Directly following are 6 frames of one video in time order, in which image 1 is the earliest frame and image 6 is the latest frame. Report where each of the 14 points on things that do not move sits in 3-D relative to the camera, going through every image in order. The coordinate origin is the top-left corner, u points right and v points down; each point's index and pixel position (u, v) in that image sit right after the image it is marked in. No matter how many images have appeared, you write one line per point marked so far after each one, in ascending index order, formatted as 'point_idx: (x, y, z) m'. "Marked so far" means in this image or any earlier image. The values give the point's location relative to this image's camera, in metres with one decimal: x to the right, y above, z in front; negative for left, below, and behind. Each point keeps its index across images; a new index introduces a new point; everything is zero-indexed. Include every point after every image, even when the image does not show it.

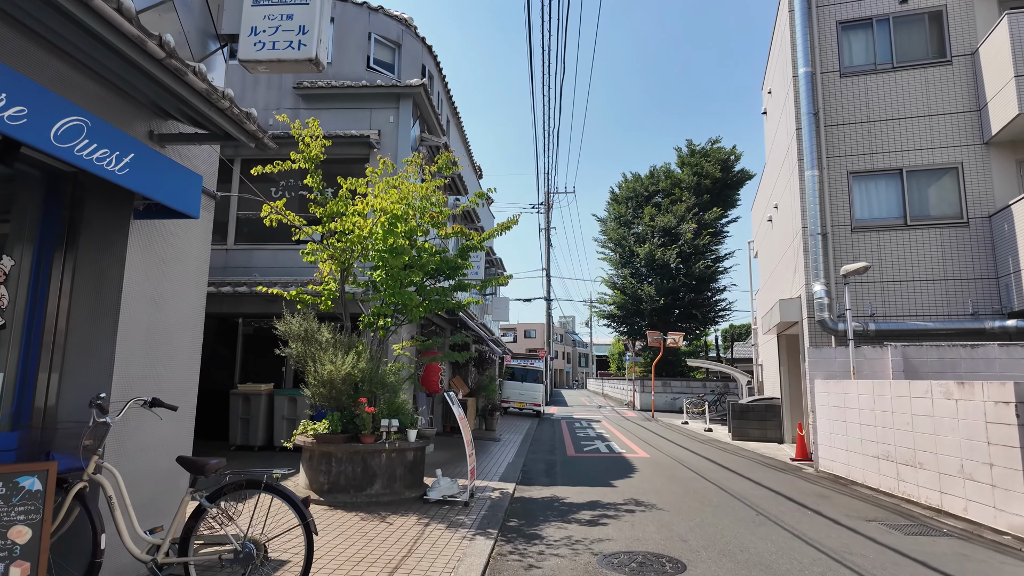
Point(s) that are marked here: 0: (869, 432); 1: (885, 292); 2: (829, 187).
0: (+4.7, -1.9, +7.9) m
1: (+6.5, -0.1, +10.5) m
2: (+5.8, +1.9, +11.0) m
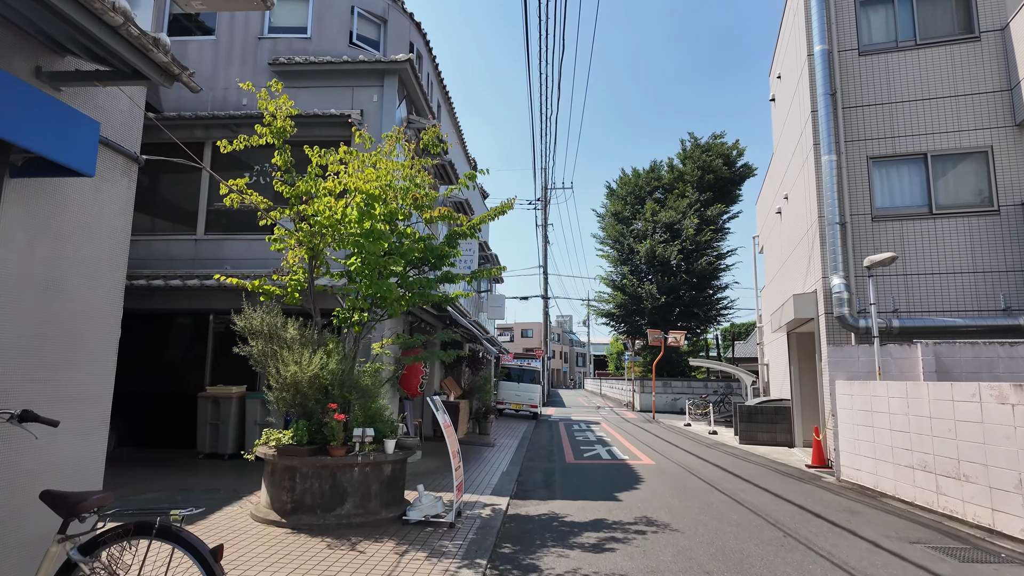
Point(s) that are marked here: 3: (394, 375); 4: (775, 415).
0: (+4.6, -1.8, +7.1) m
1: (+6.5, 0.0, +9.7) m
2: (+5.7, +2.0, +10.2) m
3: (-1.4, -1.0, +7.1) m
4: (+6.1, -2.9, +13.7) m
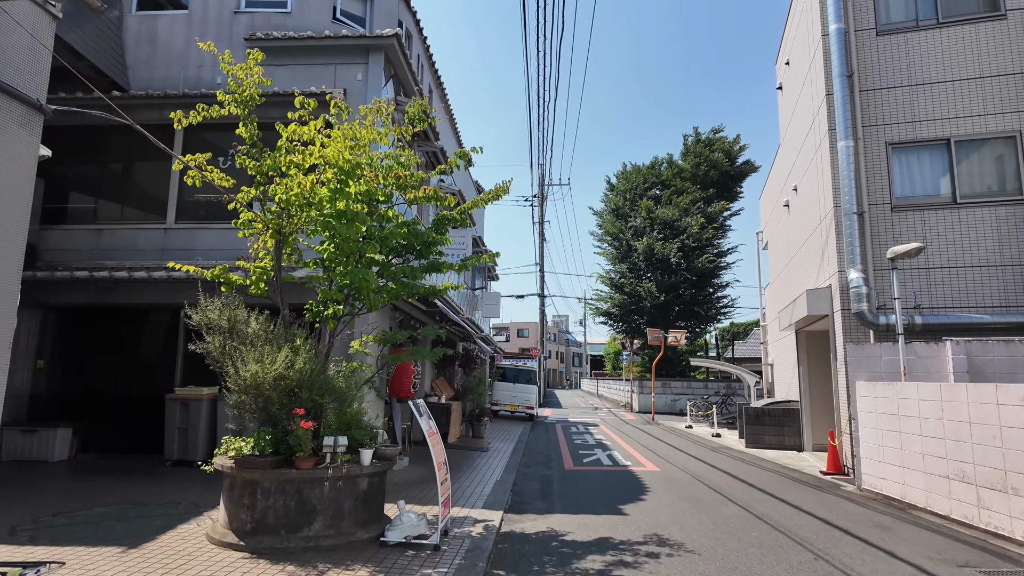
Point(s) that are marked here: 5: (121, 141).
0: (+4.6, -1.7, +6.5) m
1: (+6.4, +0.1, +9.1) m
2: (+5.7, +2.1, +9.6) m
3: (-1.5, -0.9, +6.4) m
4: (+5.9, -2.8, +13.1) m
5: (-6.2, +2.3, +9.4) m
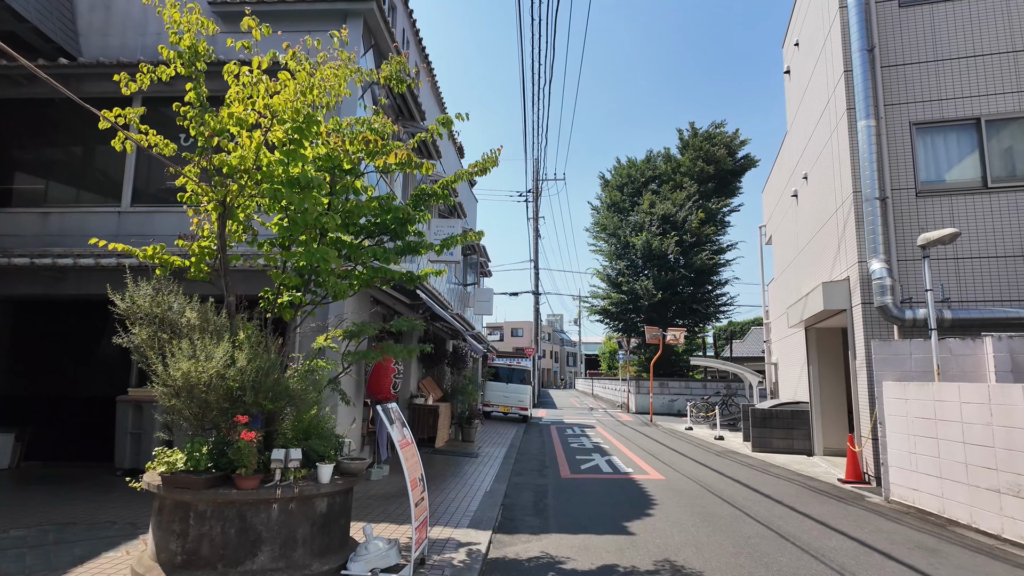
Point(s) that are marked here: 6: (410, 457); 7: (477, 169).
0: (+4.5, -1.6, +5.7) m
1: (+6.3, +0.2, +8.3) m
2: (+5.5, +2.2, +8.8) m
3: (-1.6, -0.8, +5.6) m
4: (+5.8, -2.7, +12.3) m
5: (-6.3, +2.5, +8.5) m
6: (-0.7, -1.2, +4.3) m
7: (-0.3, +1.1, +5.7) m
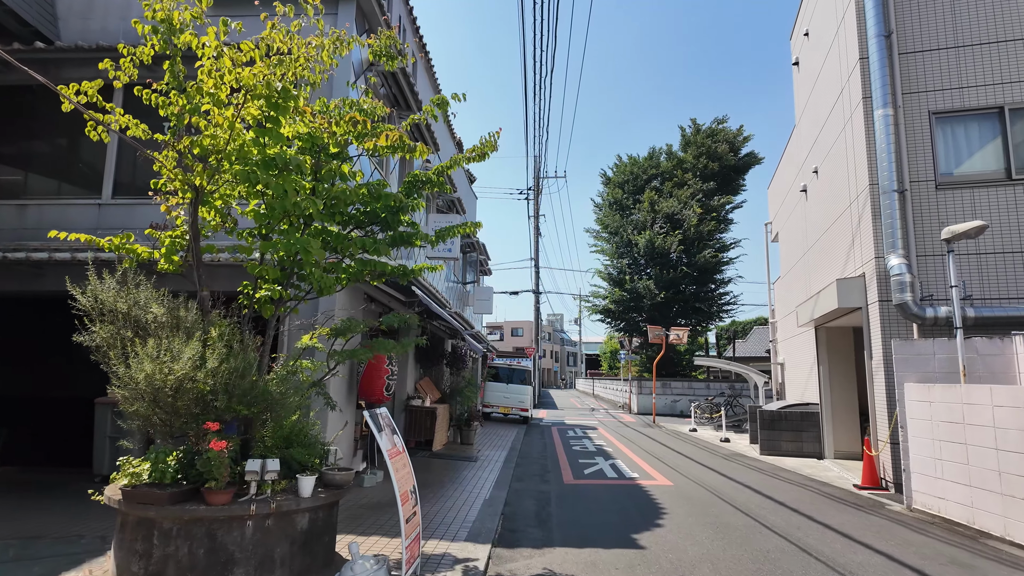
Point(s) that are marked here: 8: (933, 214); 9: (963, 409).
0: (+4.5, -1.6, +5.3) m
1: (+6.3, +0.3, +7.9) m
2: (+5.5, +2.2, +8.4) m
3: (-1.5, -0.8, +5.2) m
4: (+5.8, -2.7, +12.0) m
5: (-6.3, +2.5, +8.1) m
6: (-0.7, -1.2, +3.9) m
7: (-0.3, +1.2, +5.3) m
8: (+5.8, +1.0, +8.2) m
9: (+4.6, -1.2, +6.1) m
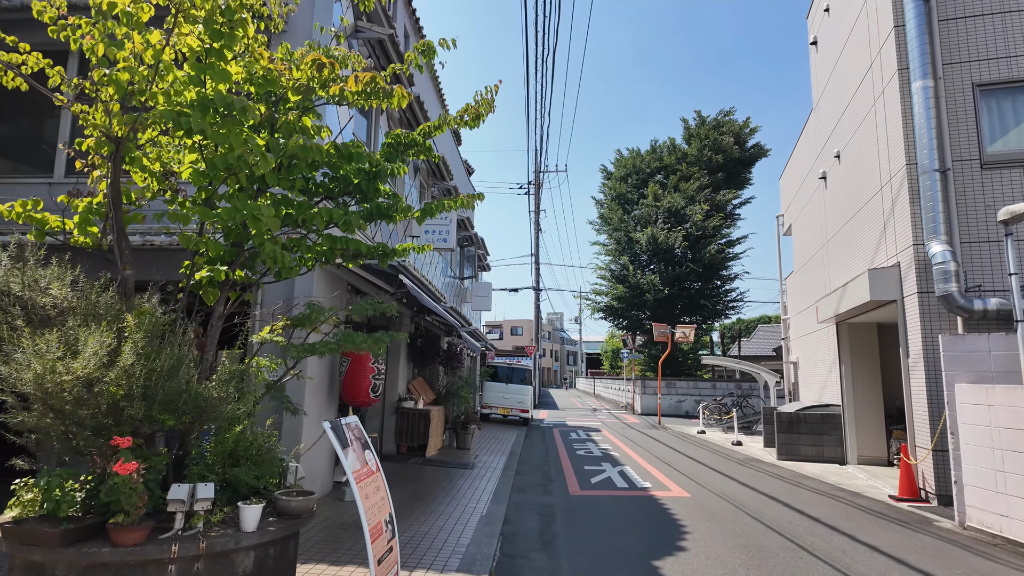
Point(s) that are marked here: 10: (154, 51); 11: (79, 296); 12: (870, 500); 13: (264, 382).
0: (+4.5, -1.4, +4.5) m
1: (+6.3, +0.4, +7.1) m
2: (+5.5, +2.3, +7.6) m
3: (-1.5, -0.7, +4.4) m
4: (+5.8, -2.6, +11.2) m
5: (-6.3, +2.6, +7.3) m
6: (-0.7, -1.0, +3.1) m
7: (-0.3, +1.3, +4.5) m
8: (+5.8, +1.1, +7.4) m
9: (+4.6, -1.1, +5.3) m
10: (-1.8, +1.2, +3.1) m
11: (-2.2, 0.0, +3.0) m
12: (+4.5, -2.7, +7.5) m
13: (-1.5, -0.6, +3.6) m
